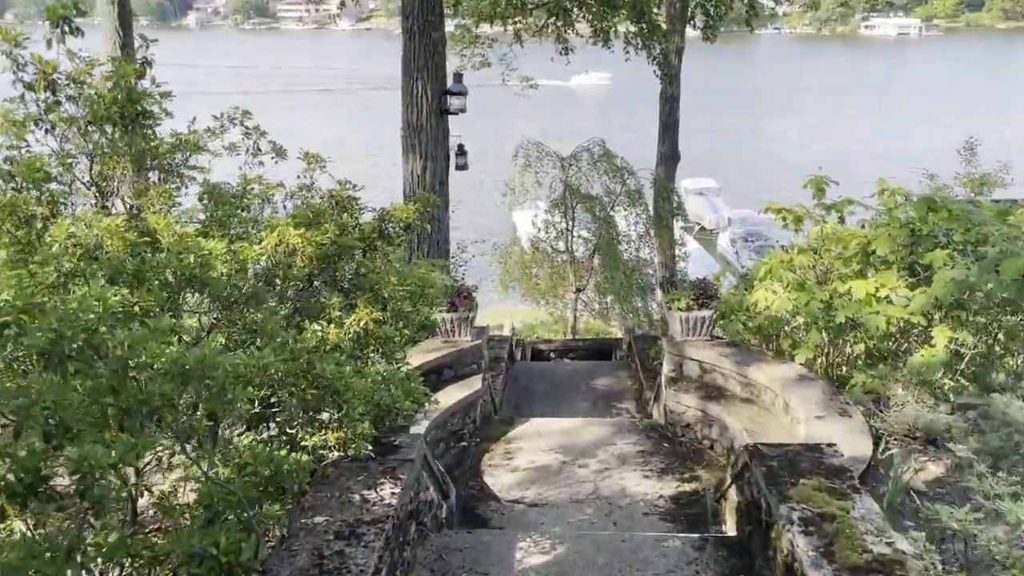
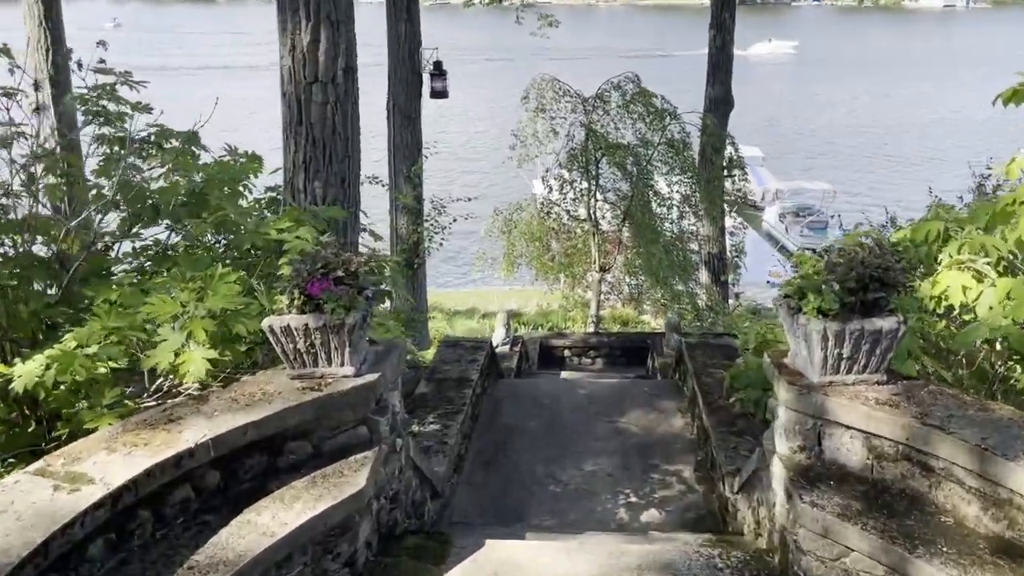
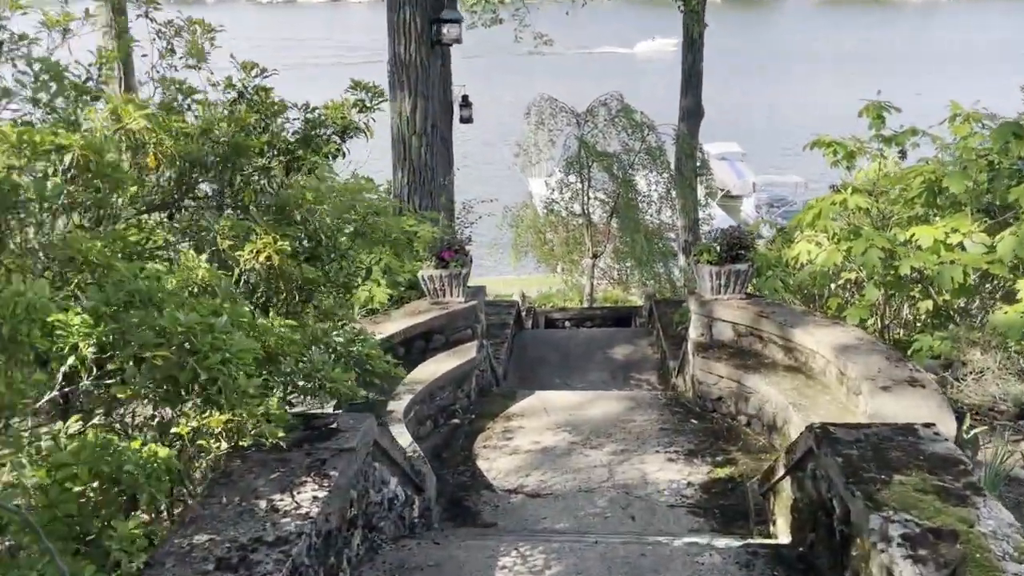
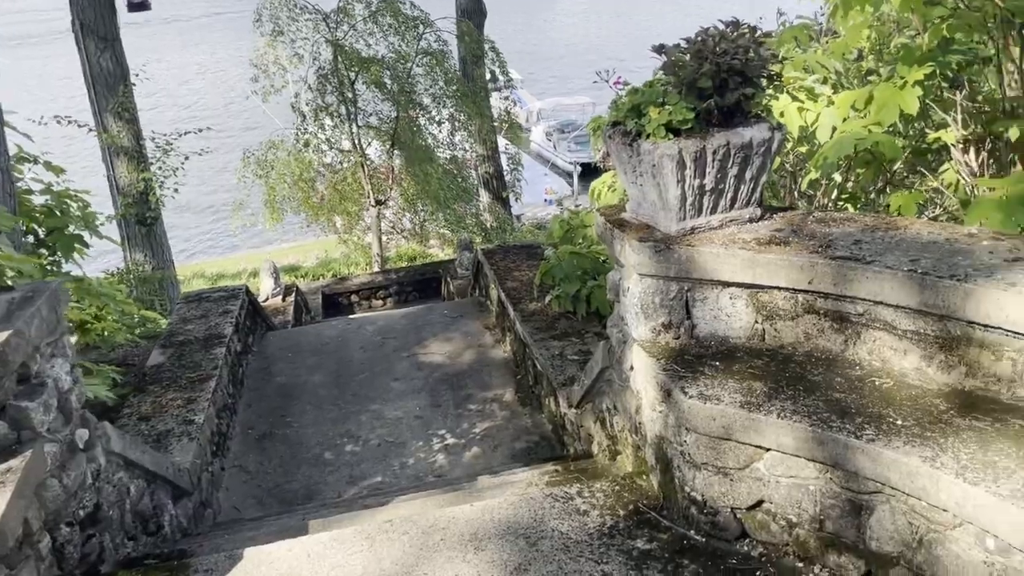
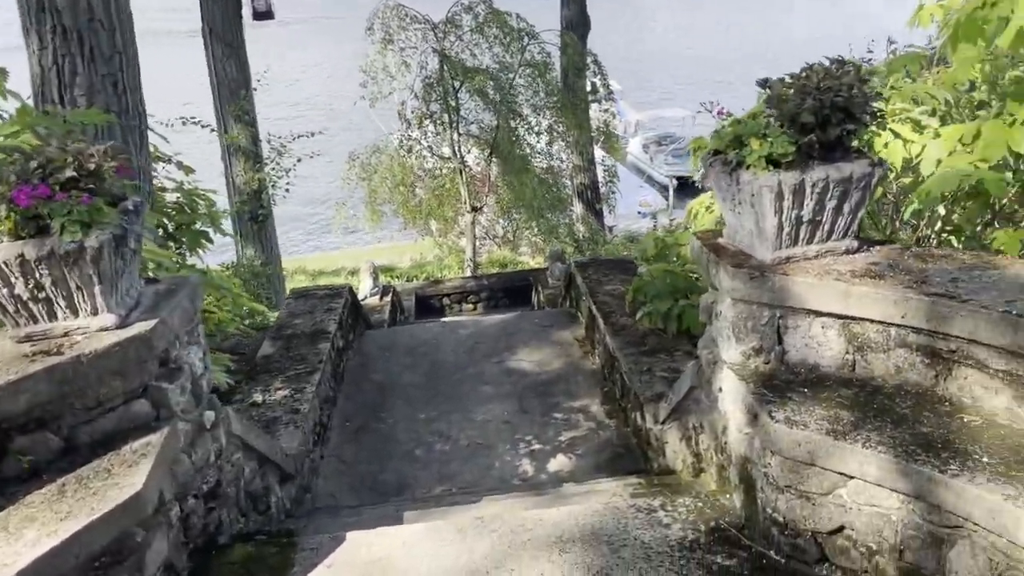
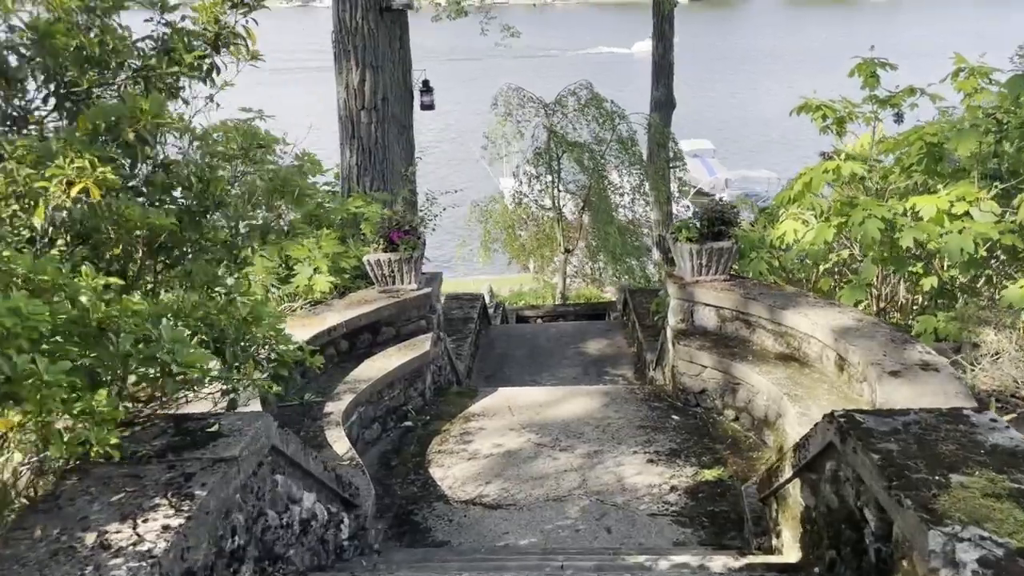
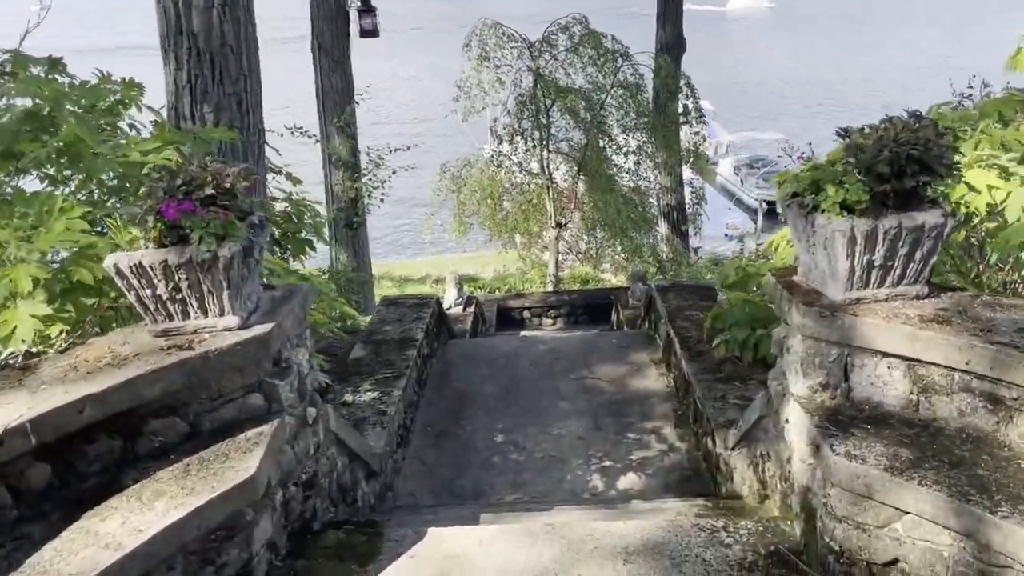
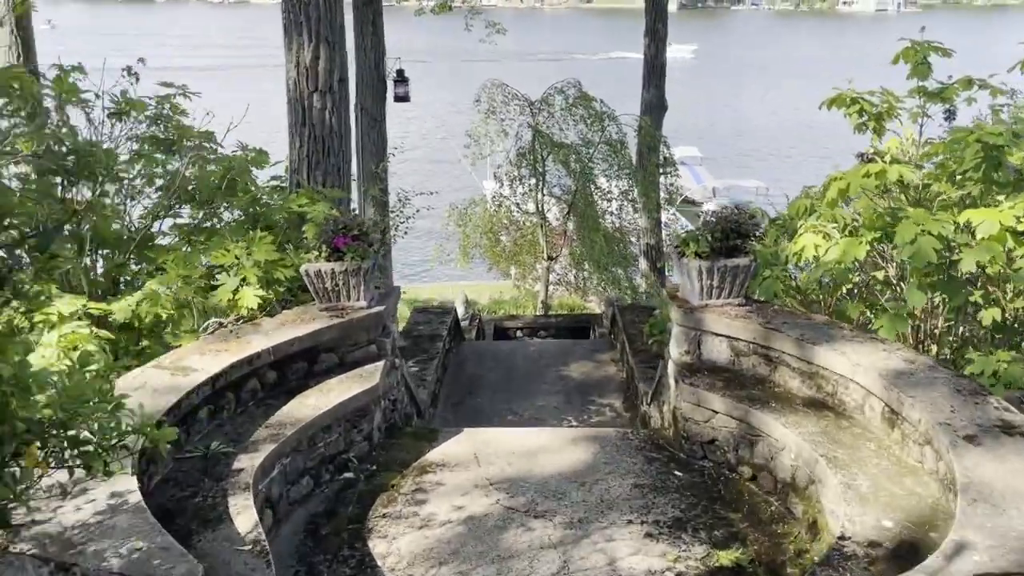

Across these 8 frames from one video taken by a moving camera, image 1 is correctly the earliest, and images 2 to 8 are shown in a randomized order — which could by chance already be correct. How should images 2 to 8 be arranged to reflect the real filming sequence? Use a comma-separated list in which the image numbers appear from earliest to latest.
3, 6, 8, 2, 7, 5, 4
